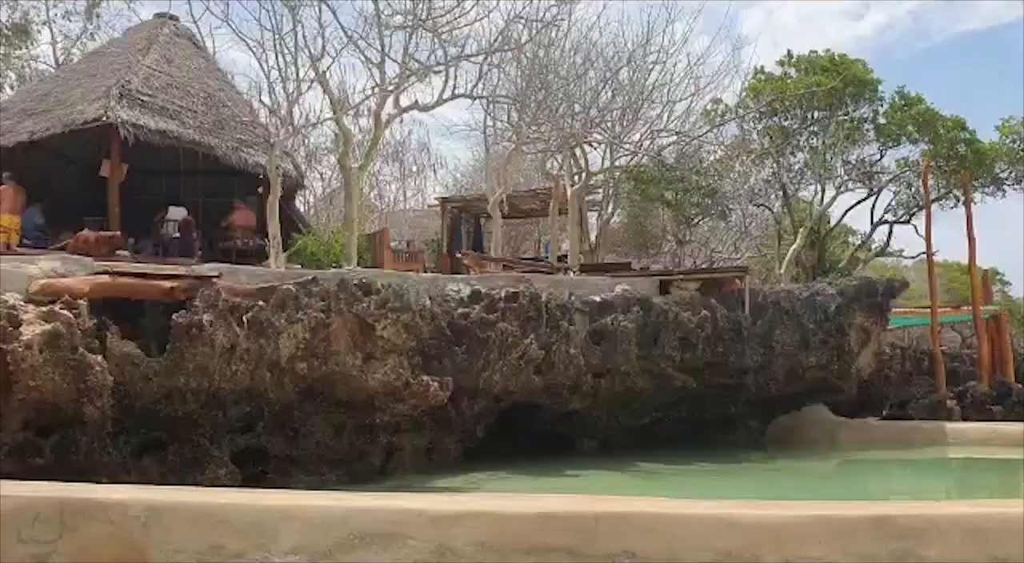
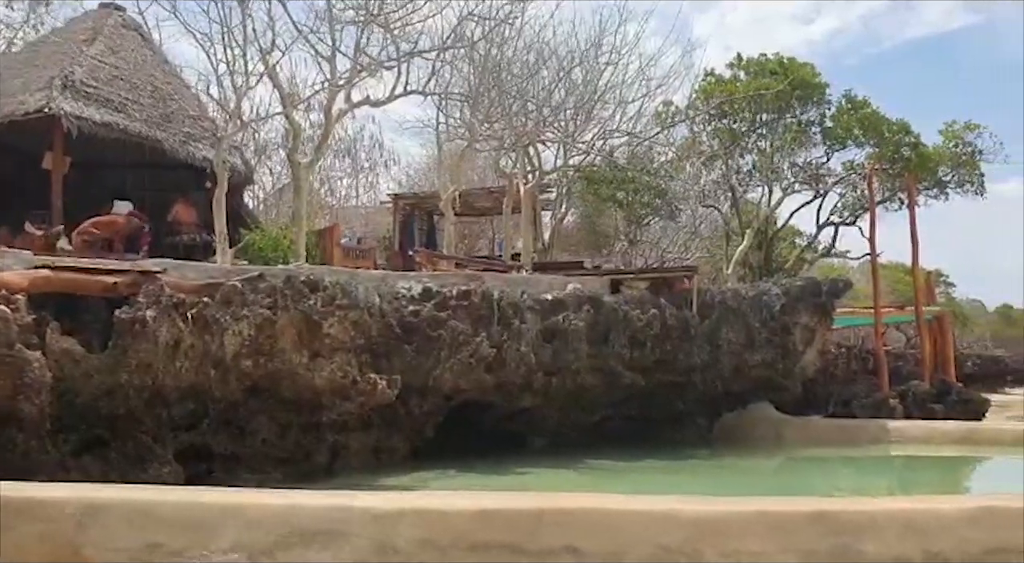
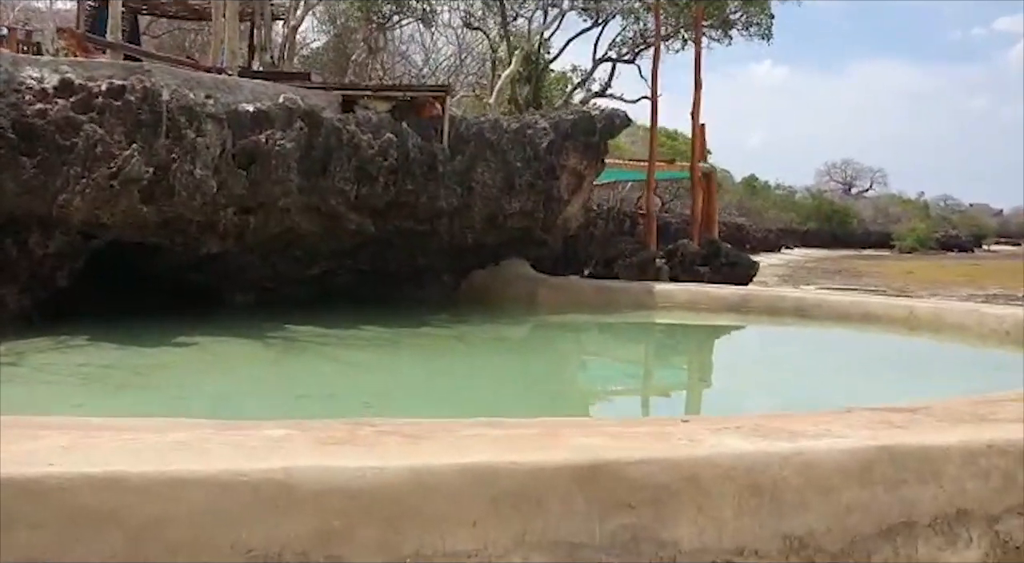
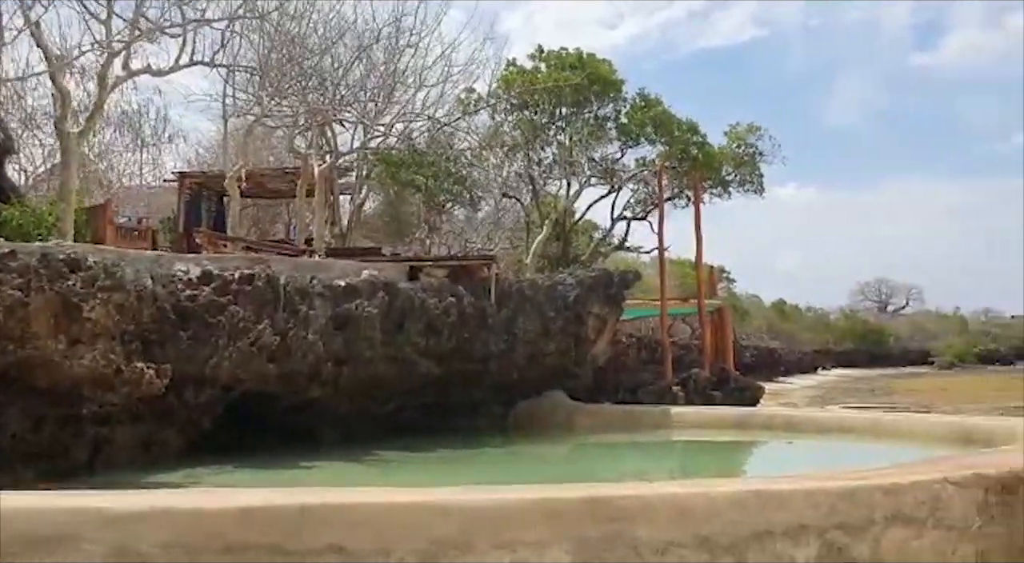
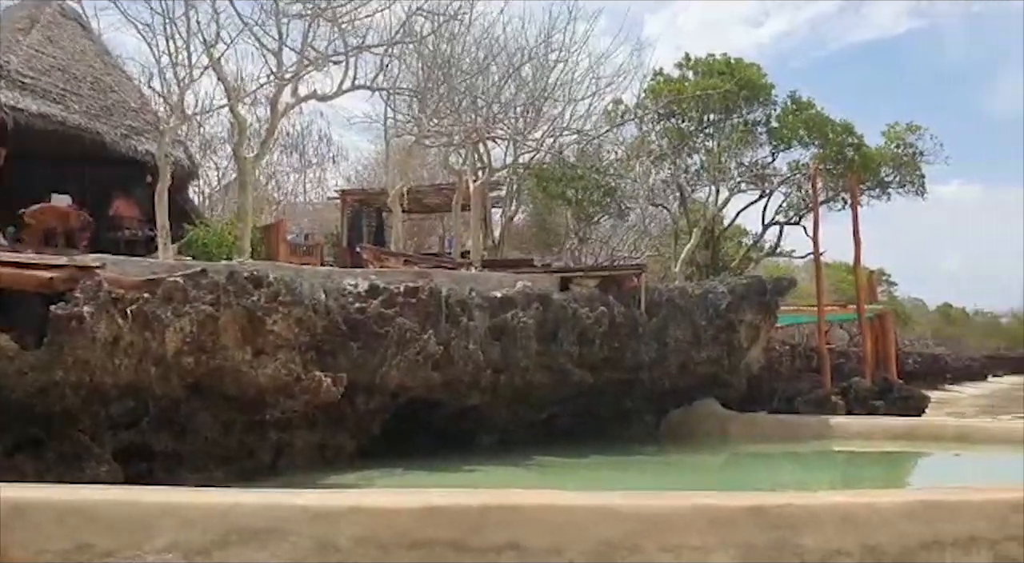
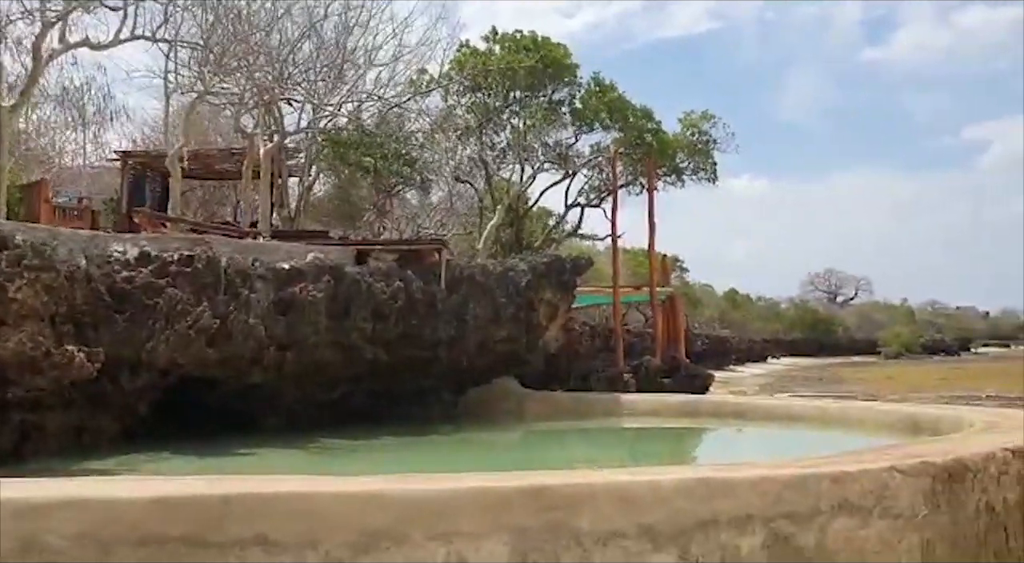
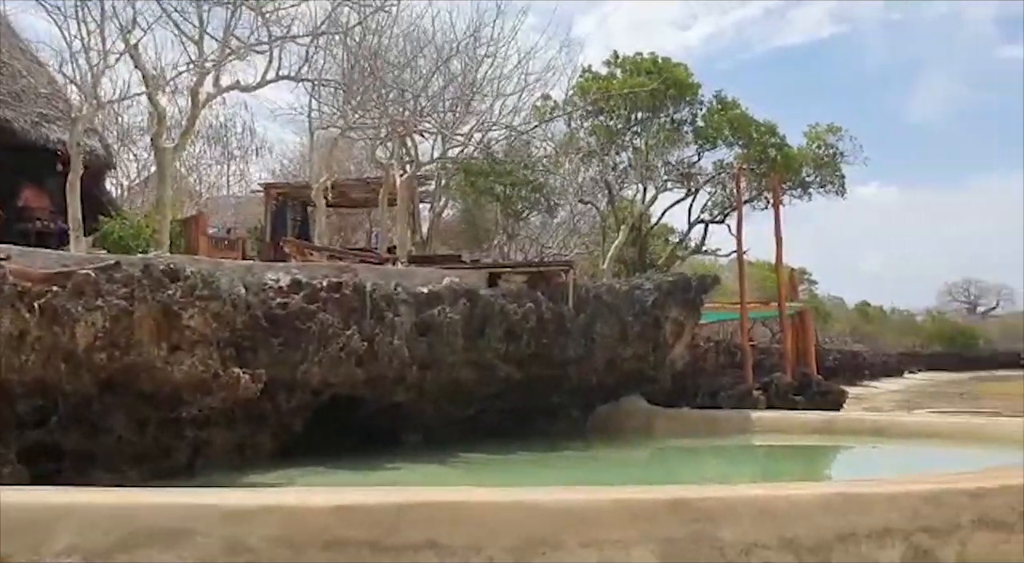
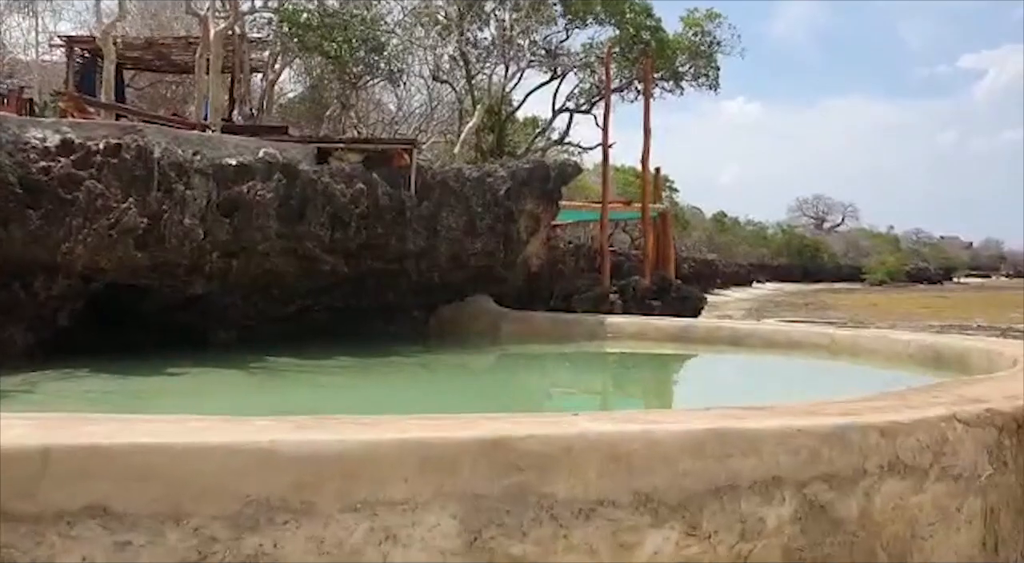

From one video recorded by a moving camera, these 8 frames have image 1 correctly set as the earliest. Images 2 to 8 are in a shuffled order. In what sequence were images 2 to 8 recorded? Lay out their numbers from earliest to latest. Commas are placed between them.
2, 5, 7, 4, 6, 8, 3
